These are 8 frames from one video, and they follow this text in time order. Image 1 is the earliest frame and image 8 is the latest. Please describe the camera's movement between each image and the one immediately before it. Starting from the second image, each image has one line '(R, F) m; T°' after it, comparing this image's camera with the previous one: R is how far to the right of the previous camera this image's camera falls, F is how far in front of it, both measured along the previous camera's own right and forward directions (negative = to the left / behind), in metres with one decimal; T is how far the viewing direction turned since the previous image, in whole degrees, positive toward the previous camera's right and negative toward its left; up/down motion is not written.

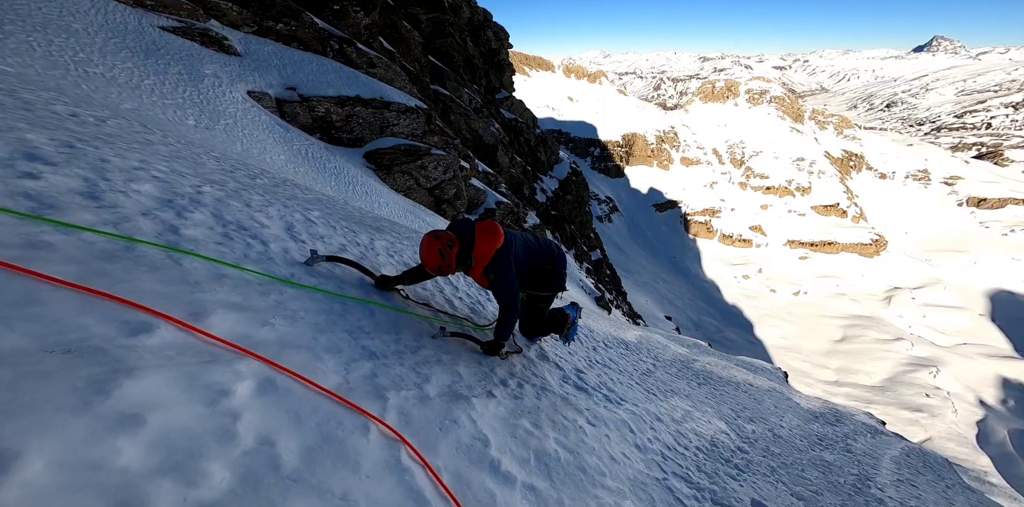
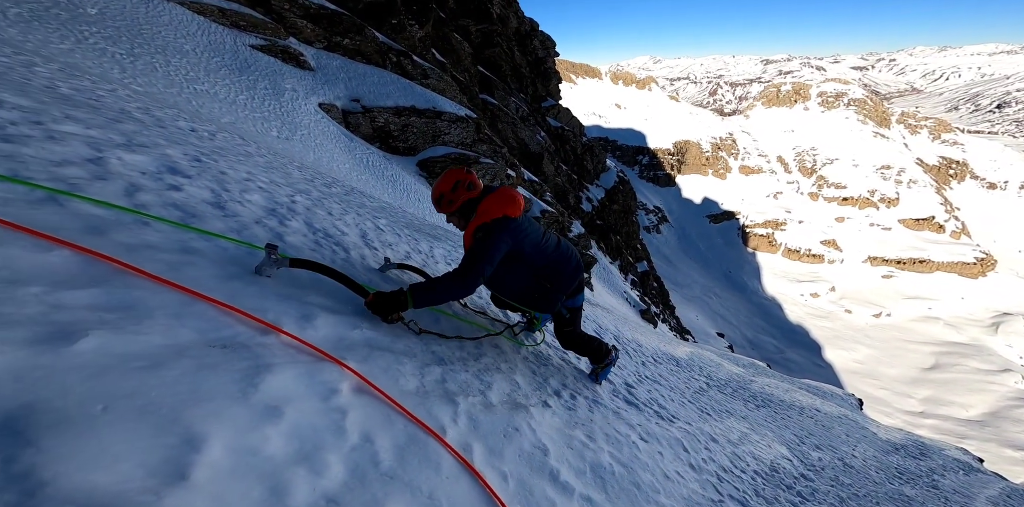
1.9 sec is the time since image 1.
(-0.4, -0.1) m; -7°
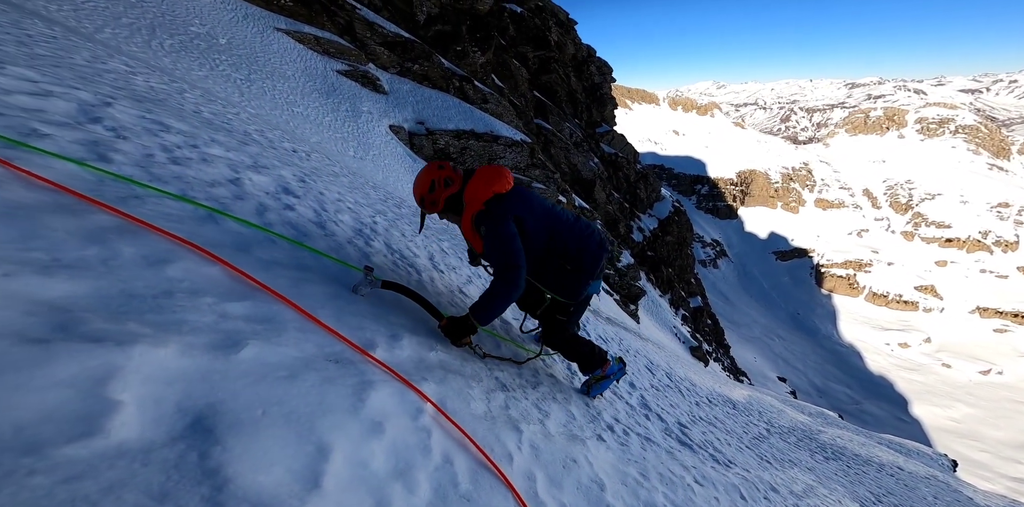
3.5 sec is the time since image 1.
(-0.3, -0.1) m; -7°
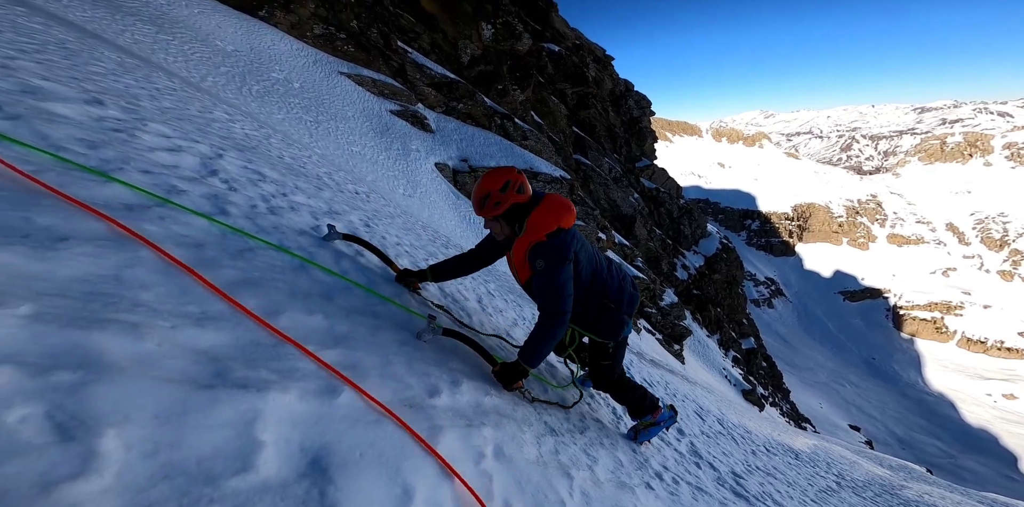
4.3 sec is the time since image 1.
(-0.1, -0.2) m; -6°
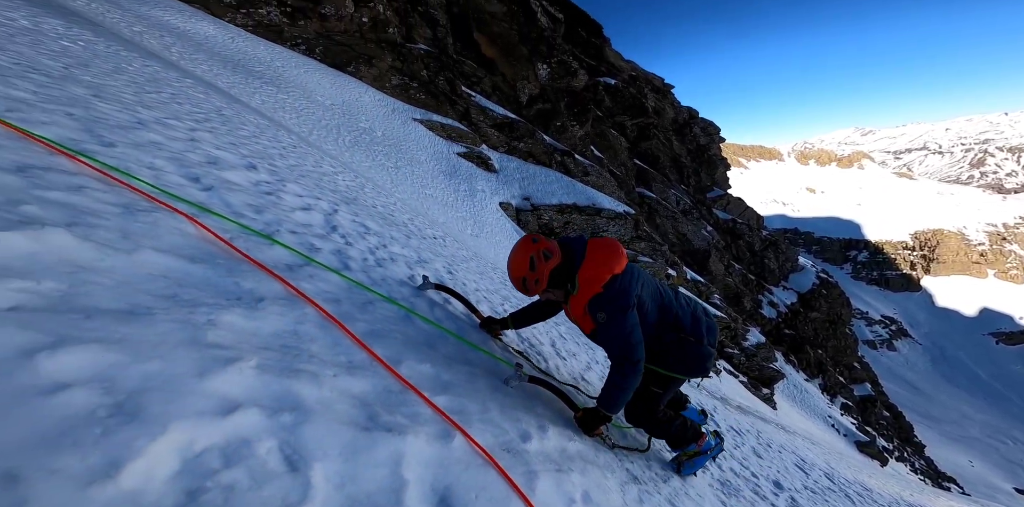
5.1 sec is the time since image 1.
(-0.2, -0.3) m; -9°
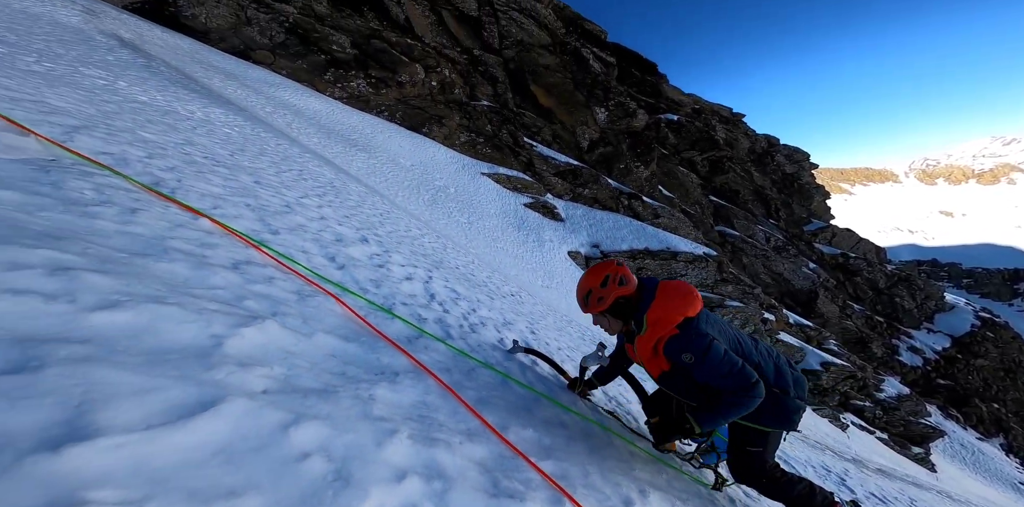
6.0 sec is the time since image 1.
(-0.2, -0.3) m; -10°
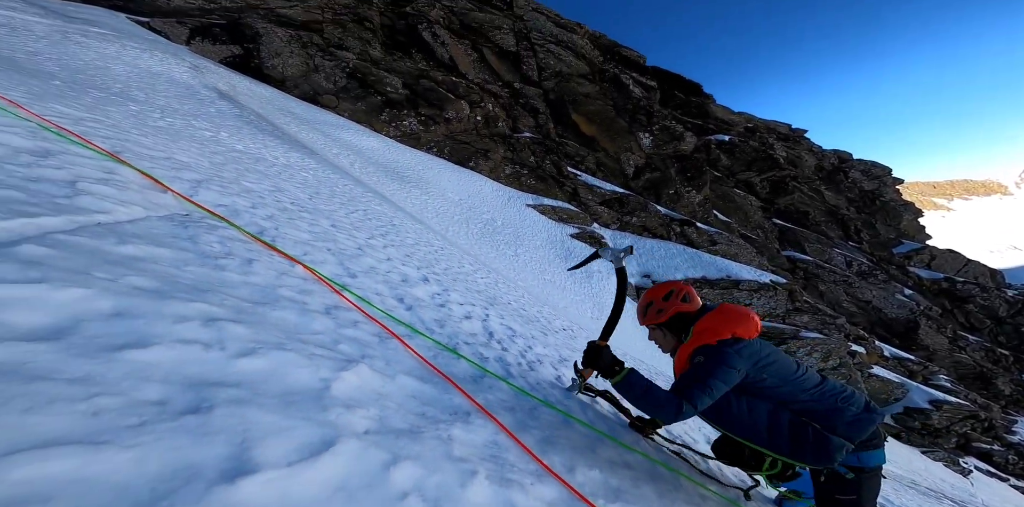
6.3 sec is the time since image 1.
(-0.1, -0.2) m; -7°
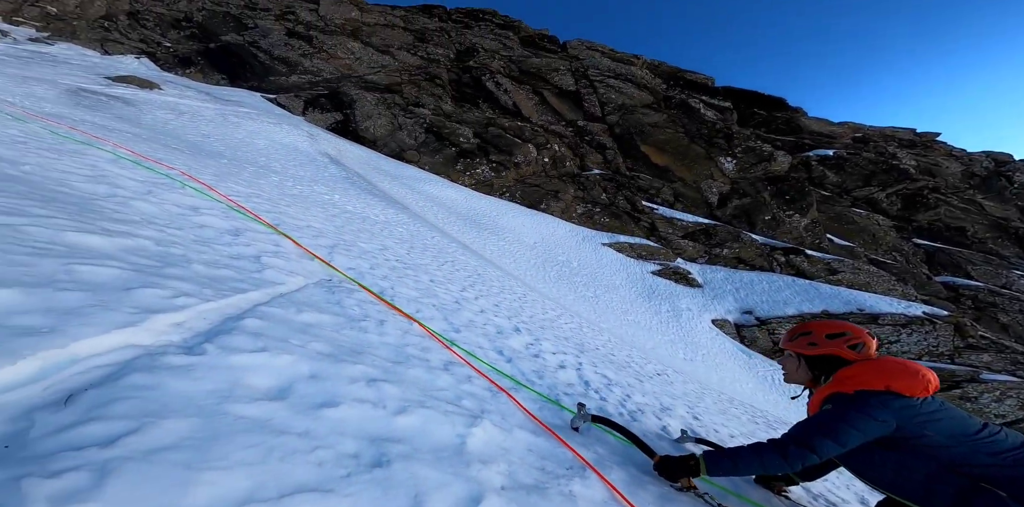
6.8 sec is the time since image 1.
(-0.2, -0.3) m; -11°
